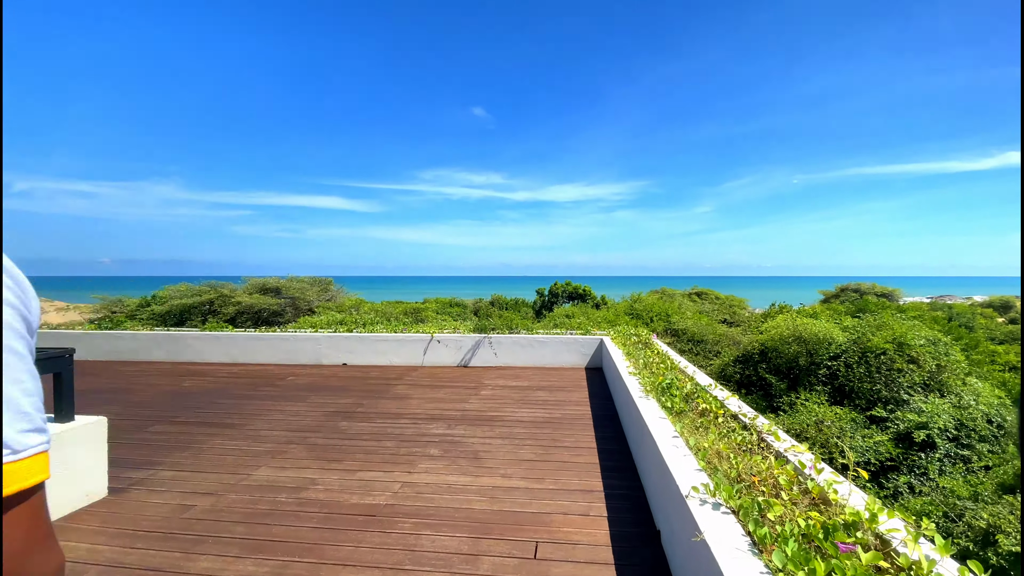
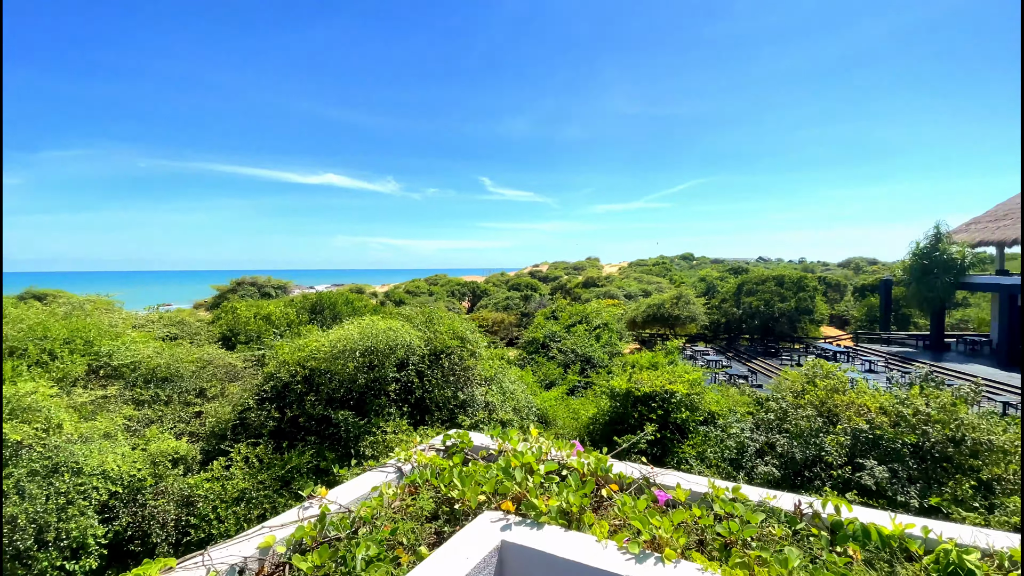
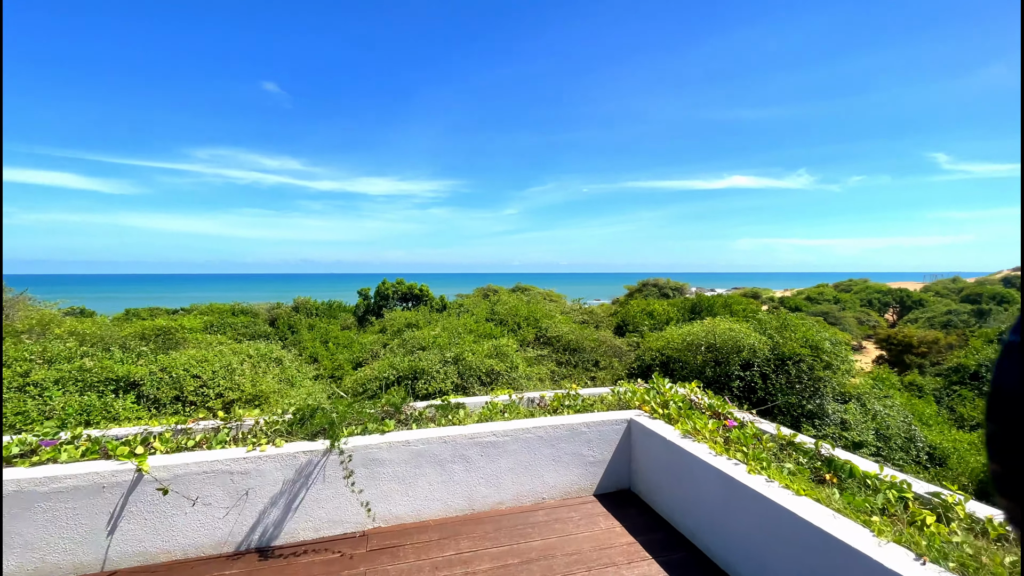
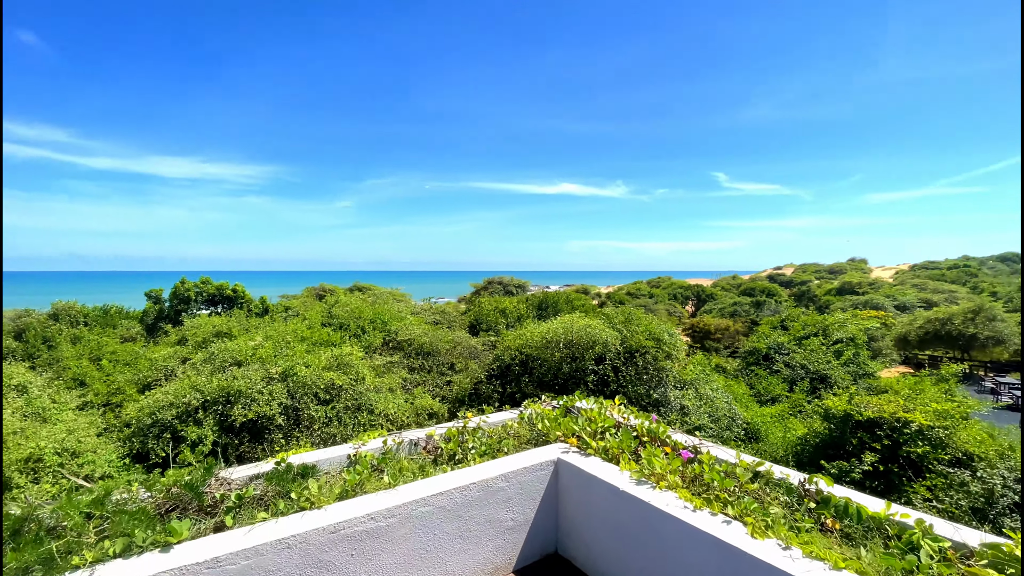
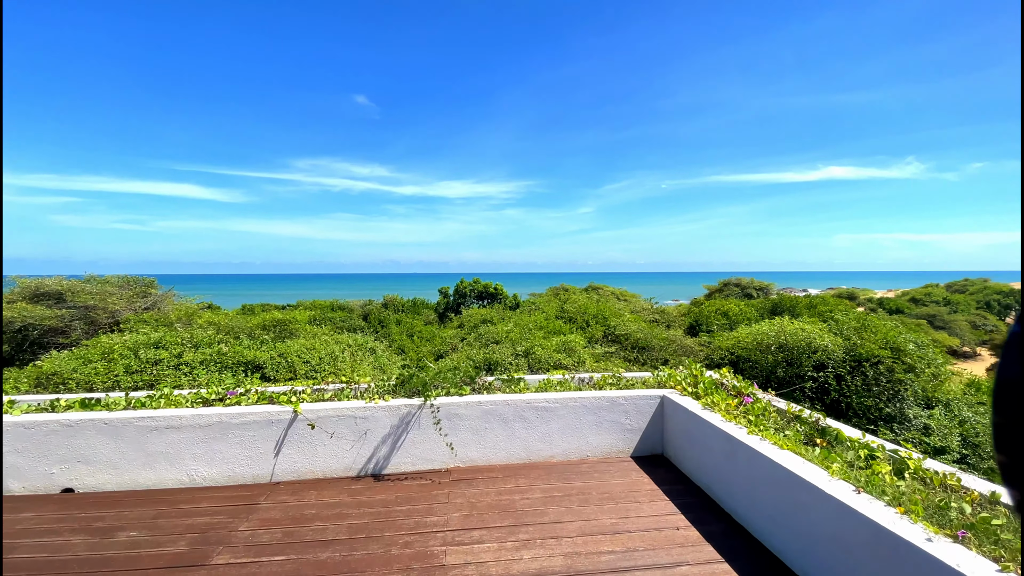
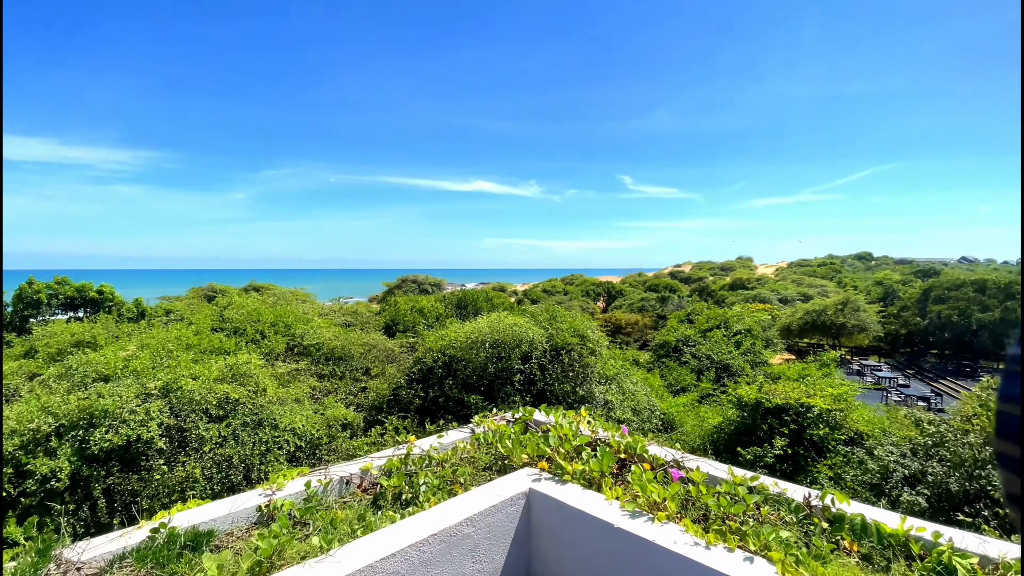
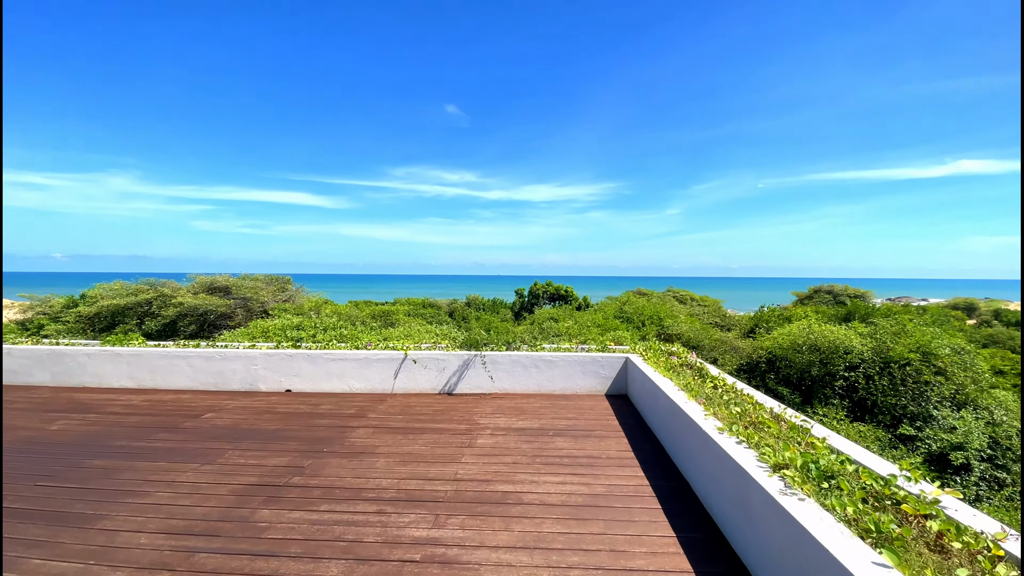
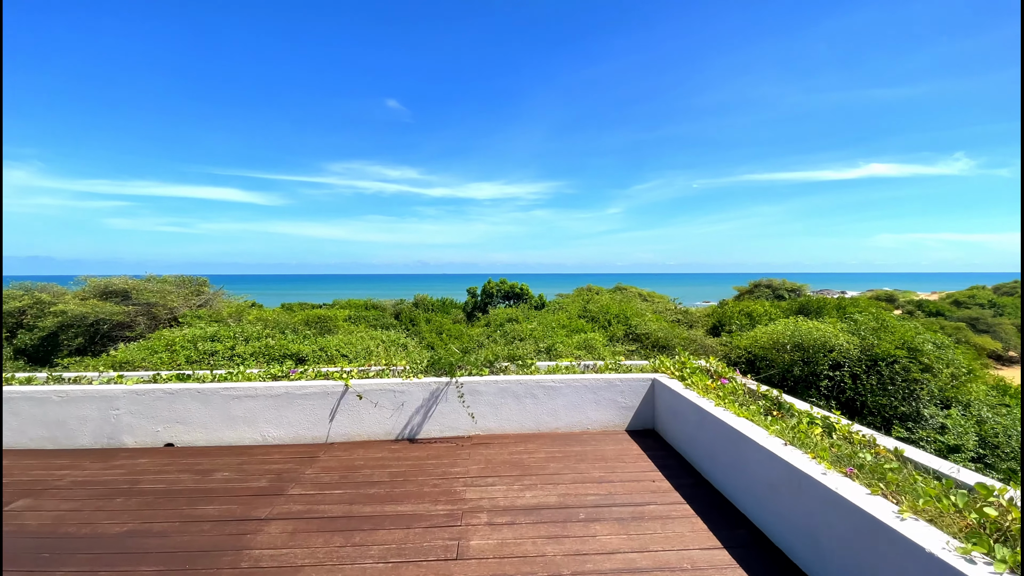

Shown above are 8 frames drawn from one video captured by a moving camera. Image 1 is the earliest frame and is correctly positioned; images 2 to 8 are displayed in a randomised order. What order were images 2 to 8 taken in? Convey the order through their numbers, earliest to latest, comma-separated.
7, 8, 5, 3, 4, 6, 2
